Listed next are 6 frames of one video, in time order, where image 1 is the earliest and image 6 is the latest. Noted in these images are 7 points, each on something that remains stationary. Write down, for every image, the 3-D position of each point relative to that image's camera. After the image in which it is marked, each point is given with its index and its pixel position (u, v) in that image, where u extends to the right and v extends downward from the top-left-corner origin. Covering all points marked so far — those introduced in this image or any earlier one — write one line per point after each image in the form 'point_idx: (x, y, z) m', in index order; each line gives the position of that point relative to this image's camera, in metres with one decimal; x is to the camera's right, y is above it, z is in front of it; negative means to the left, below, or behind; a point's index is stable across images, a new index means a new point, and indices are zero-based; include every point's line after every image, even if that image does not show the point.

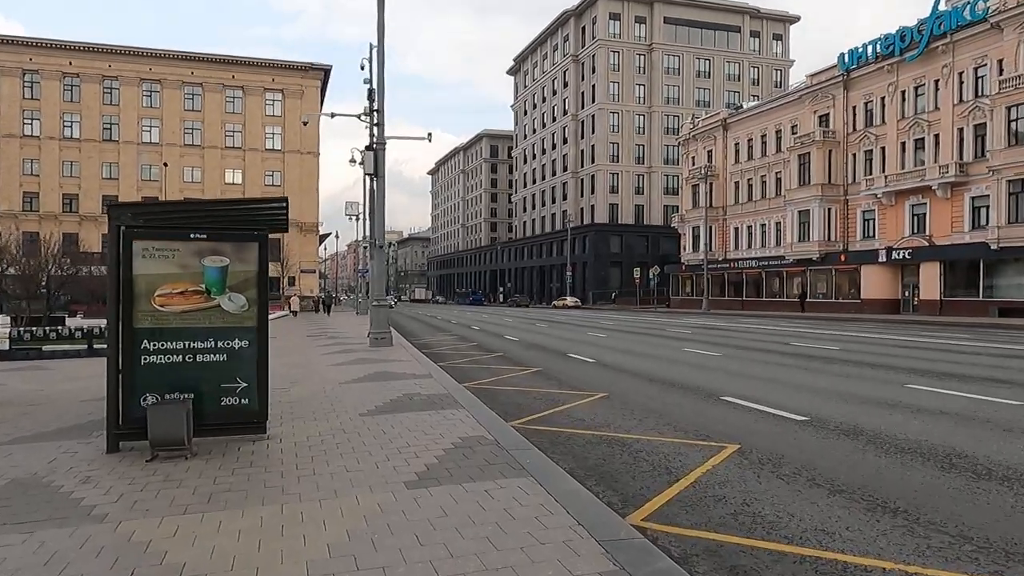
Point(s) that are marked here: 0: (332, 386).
0: (-2.6, -1.4, +11.4) m
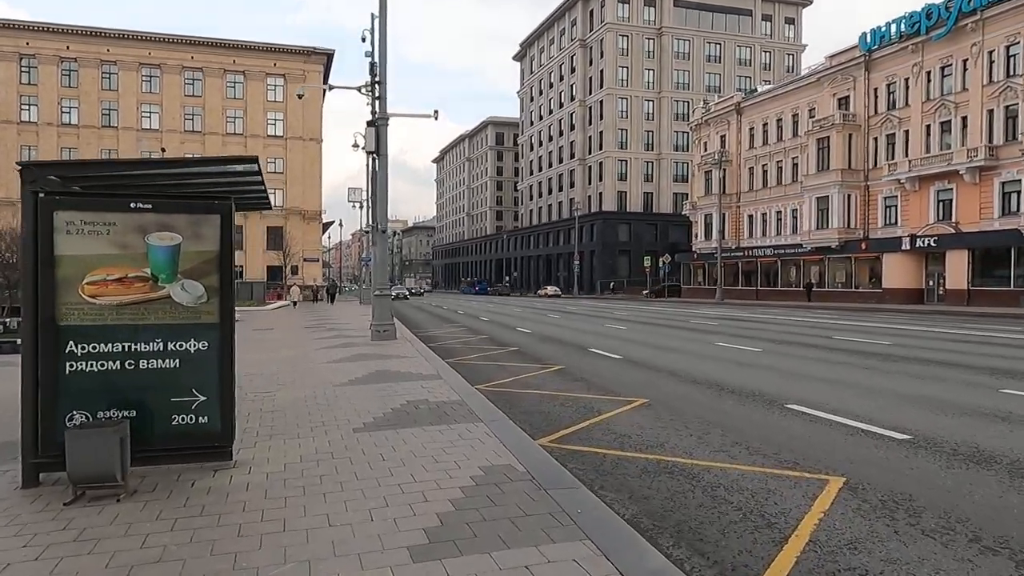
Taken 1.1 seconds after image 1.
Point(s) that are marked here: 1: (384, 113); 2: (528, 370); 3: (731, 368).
0: (-2.3, -1.3, +9.9) m
1: (-3.1, +4.2, +18.4) m
2: (+0.3, -1.3, +12.2) m
3: (+3.4, -1.2, +11.9) m
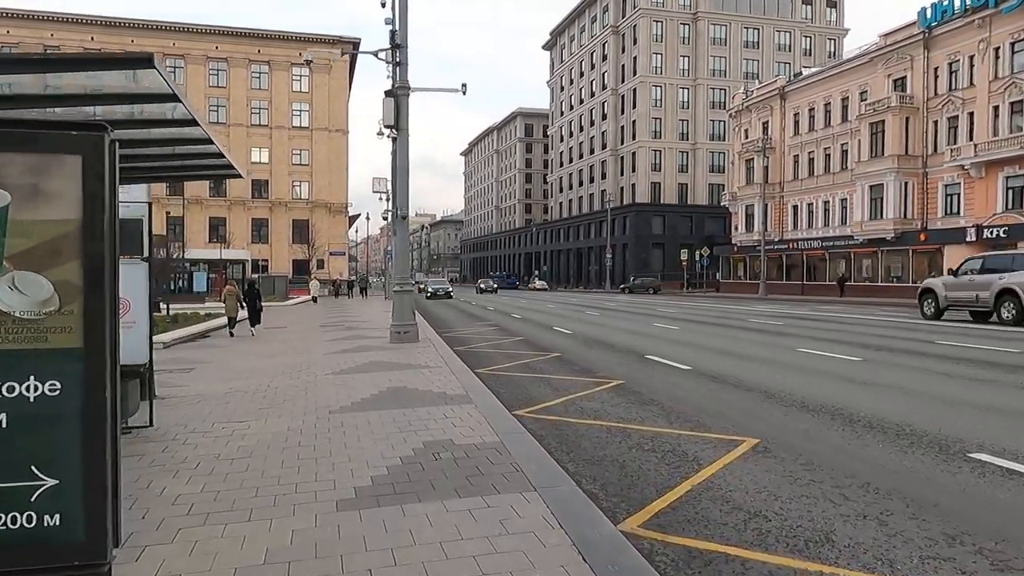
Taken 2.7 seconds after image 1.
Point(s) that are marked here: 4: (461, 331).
0: (-1.8, -1.2, +7.5) m
1: (-2.2, +4.3, +16.0) m
2: (+0.9, -1.3, +9.7) m
3: (+4.0, -1.2, +9.3) m
4: (-1.3, -1.1, +19.2) m
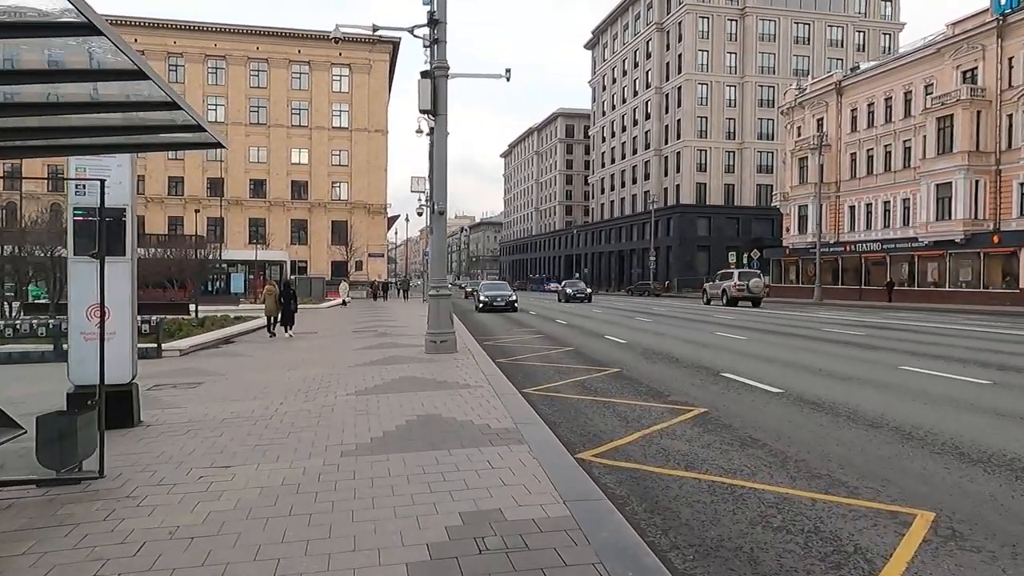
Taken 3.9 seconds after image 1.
0: (-1.3, -1.3, +5.8) m
1: (-1.3, +4.3, +14.3) m
2: (+1.4, -1.3, +7.9) m
3: (+4.5, -1.3, +7.3) m
4: (-0.2, -1.2, +17.5) m
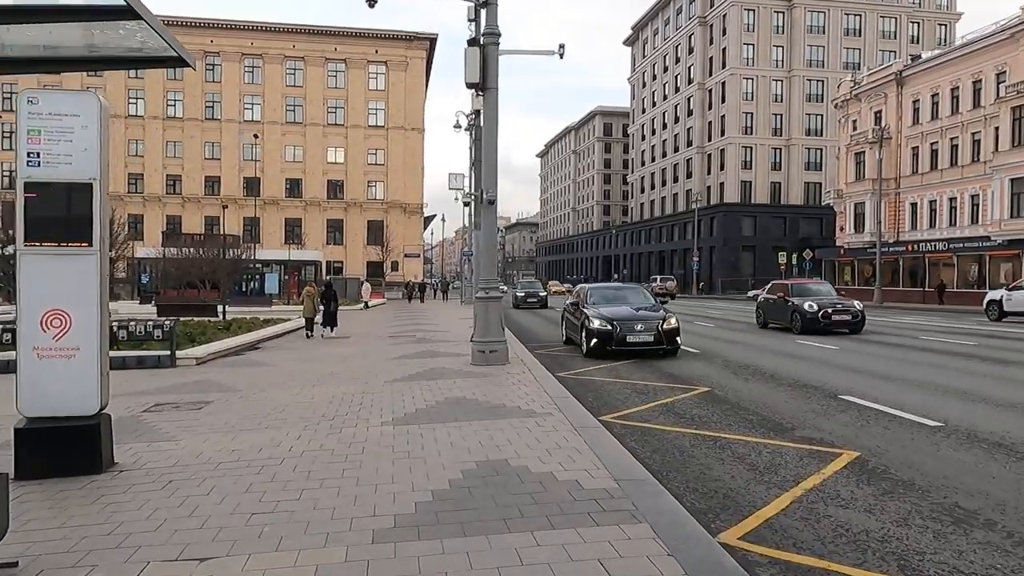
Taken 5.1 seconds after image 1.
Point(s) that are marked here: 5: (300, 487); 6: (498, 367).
0: (-0.7, -1.3, +3.9) m
1: (-0.3, +4.2, +12.4) m
2: (+2.1, -1.3, +5.8) m
3: (+5.2, -1.3, +5.1) m
4: (+0.9, -1.2, +15.5) m
5: (-1.4, -1.3, +5.1) m
6: (-0.2, -1.2, +11.9) m
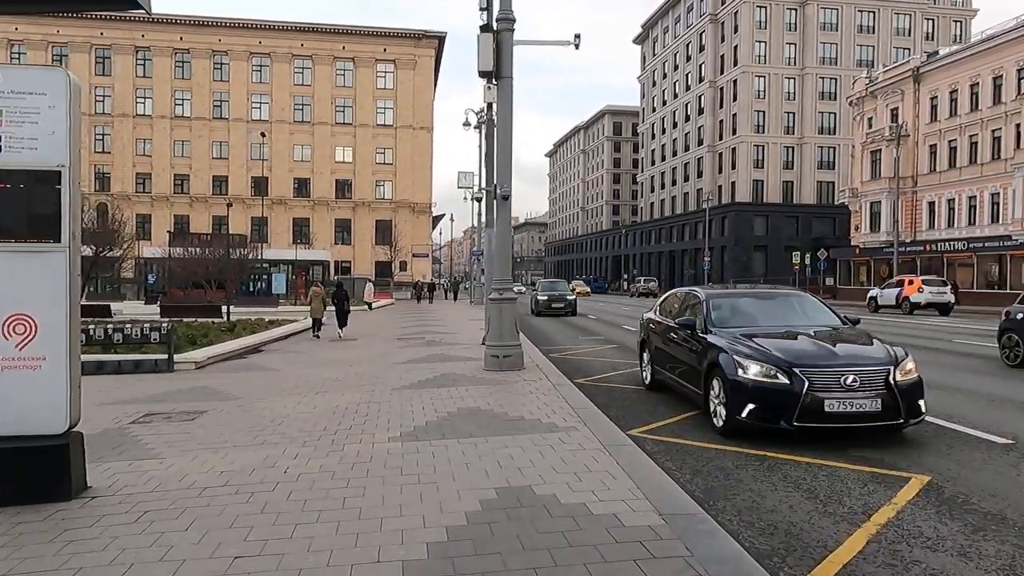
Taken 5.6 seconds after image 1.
0: (-0.6, -1.3, +3.2) m
1: (-0.1, +4.2, +11.7) m
2: (+2.3, -1.4, +5.1) m
3: (+5.3, -1.3, +4.4) m
4: (+1.2, -1.2, +14.8) m
5: (-1.3, -1.3, +4.4) m
6: (0.0, -1.2, +11.2) m
